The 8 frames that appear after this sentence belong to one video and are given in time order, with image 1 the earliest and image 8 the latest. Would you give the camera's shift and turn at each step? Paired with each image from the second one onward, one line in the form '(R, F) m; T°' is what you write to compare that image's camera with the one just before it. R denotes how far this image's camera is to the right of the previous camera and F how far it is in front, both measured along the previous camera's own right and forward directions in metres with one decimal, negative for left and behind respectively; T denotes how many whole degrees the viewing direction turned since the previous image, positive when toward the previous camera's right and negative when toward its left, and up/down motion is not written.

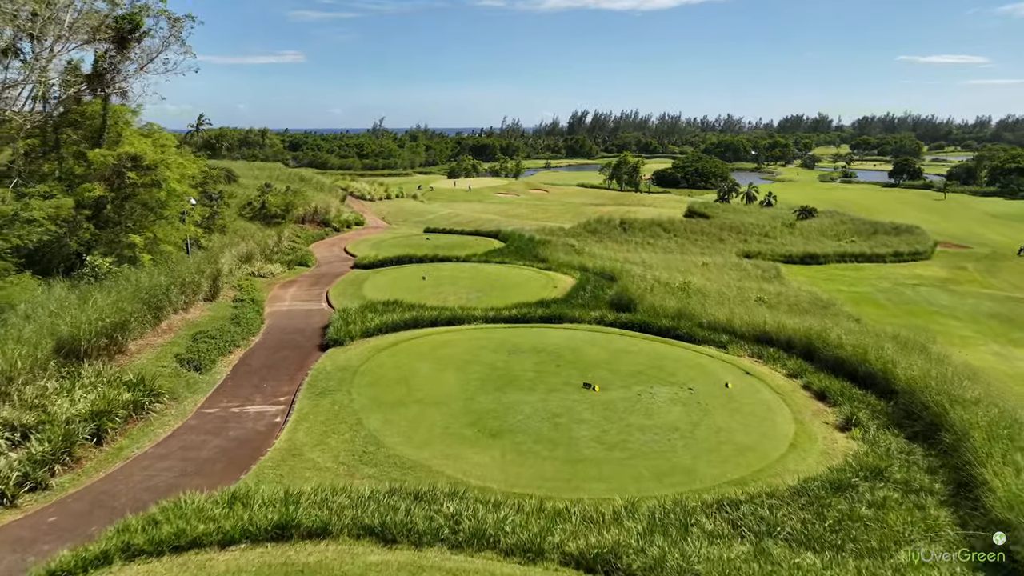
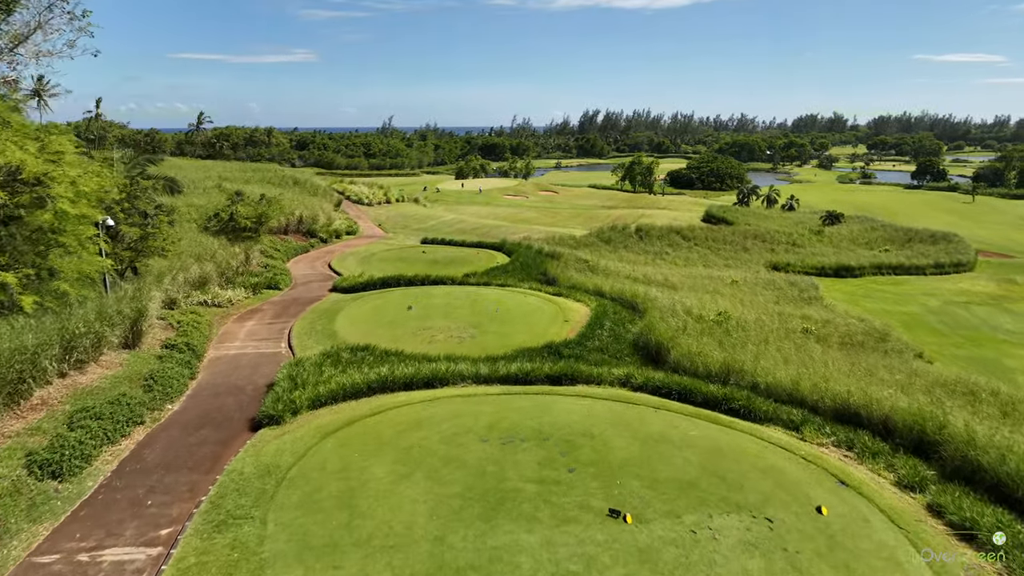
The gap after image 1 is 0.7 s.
(+0.2, +3.3) m; -1°
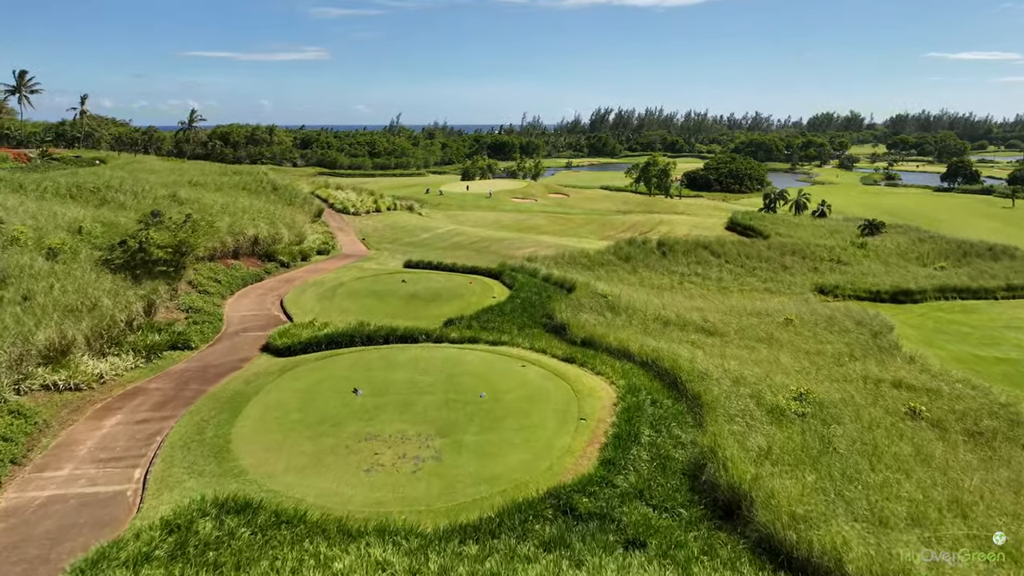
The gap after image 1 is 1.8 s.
(+0.3, +5.3) m; -1°
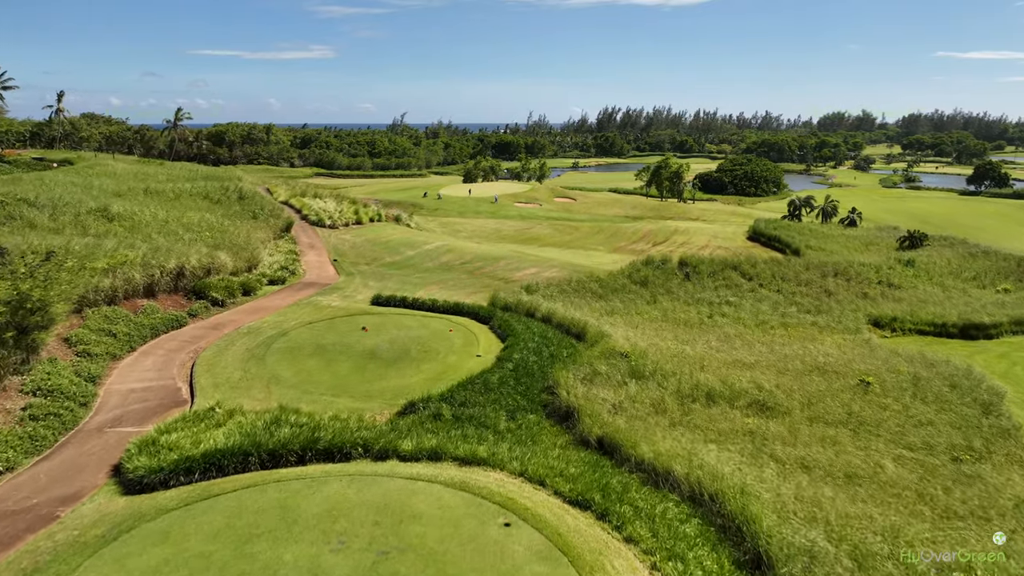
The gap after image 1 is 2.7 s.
(+0.3, +5.2) m; 0°
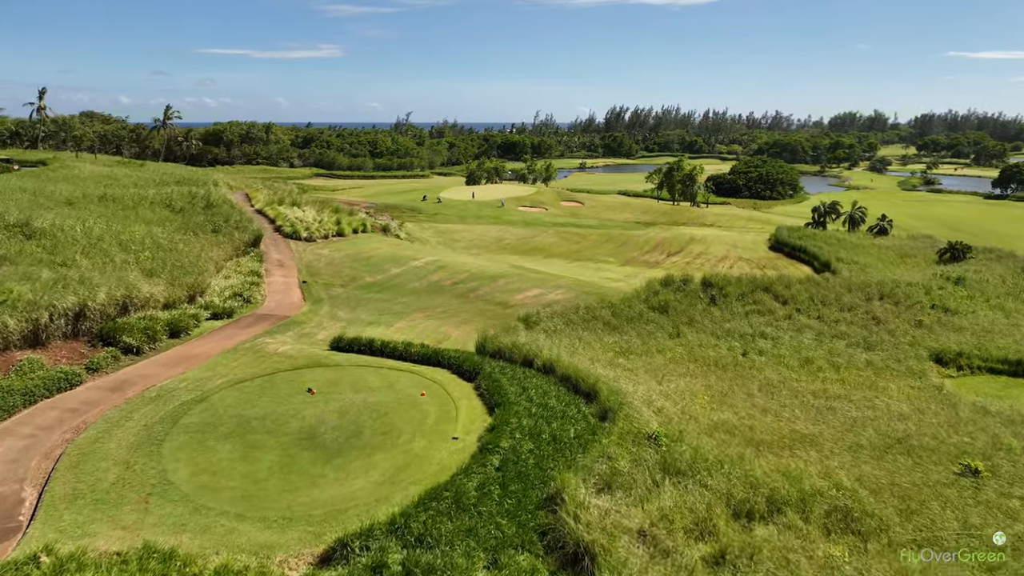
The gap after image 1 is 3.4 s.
(+0.3, +4.2) m; -1°
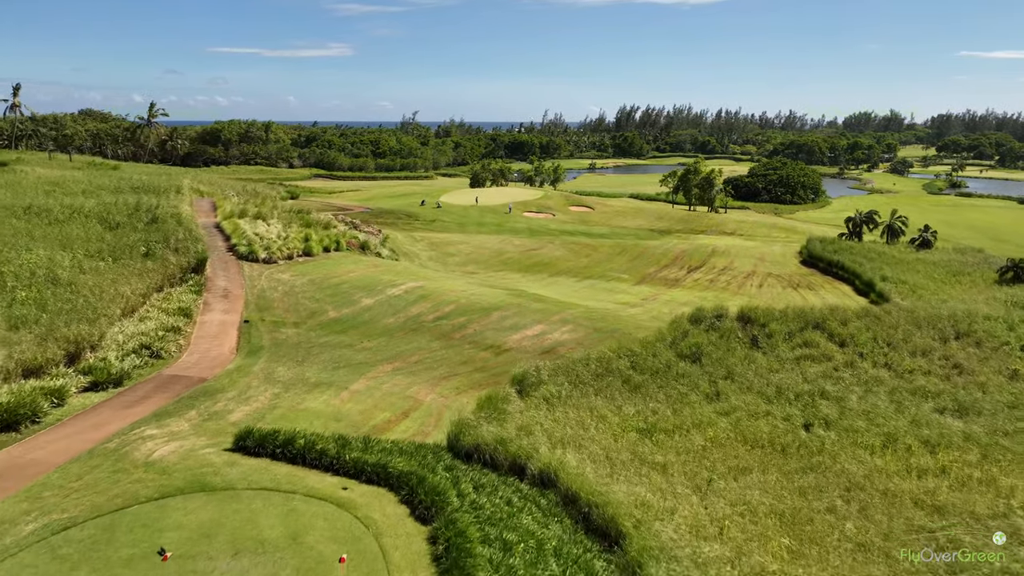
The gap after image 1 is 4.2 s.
(+0.4, +5.2) m; -1°
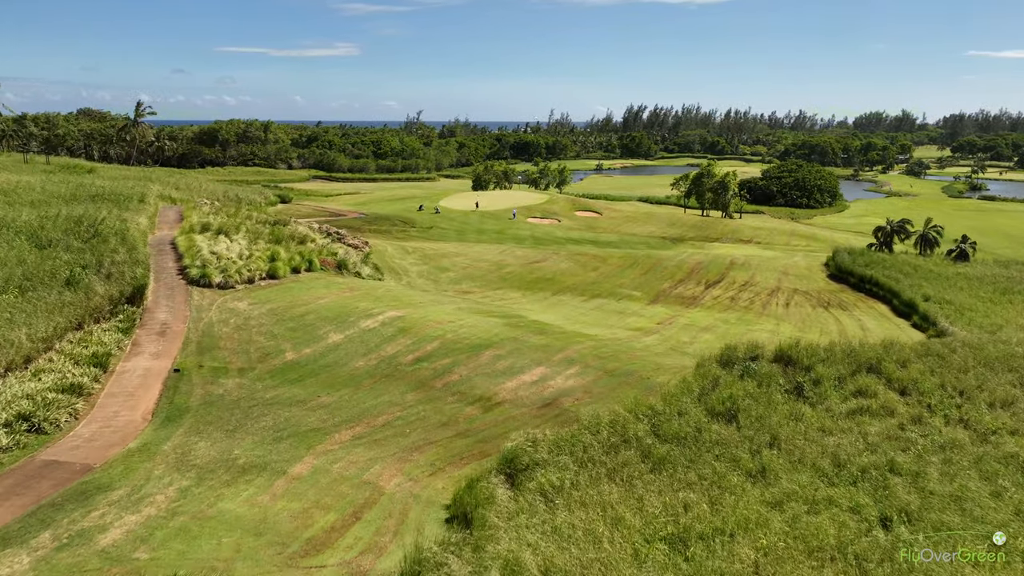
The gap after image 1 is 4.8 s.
(+0.3, +3.9) m; 0°
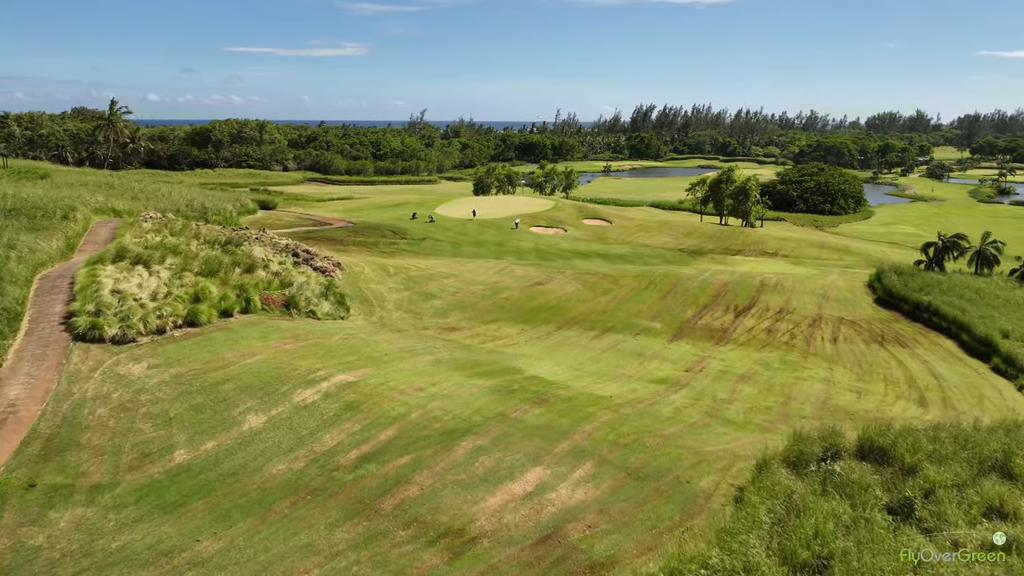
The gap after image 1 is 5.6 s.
(+0.4, +5.8) m; -1°
